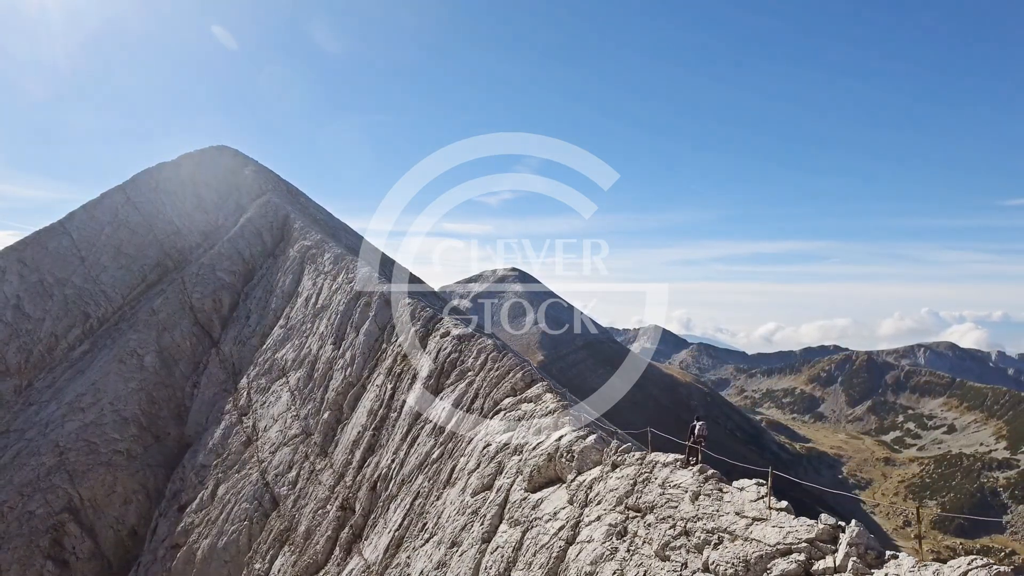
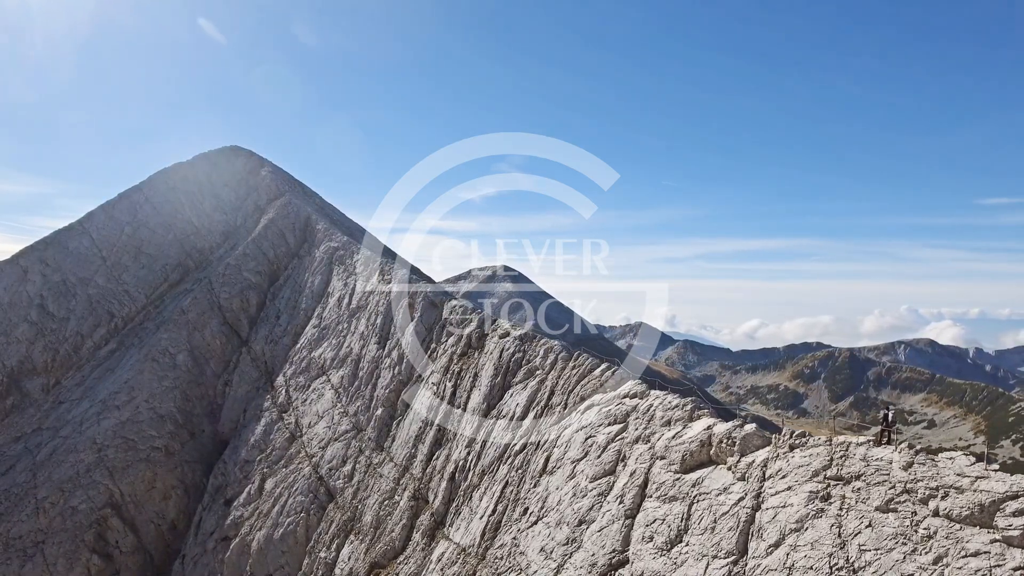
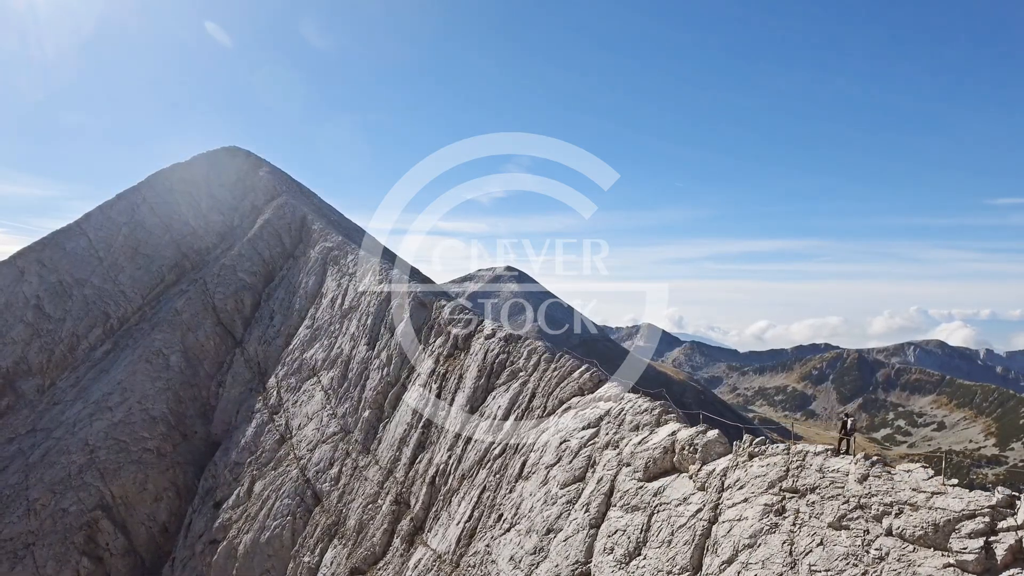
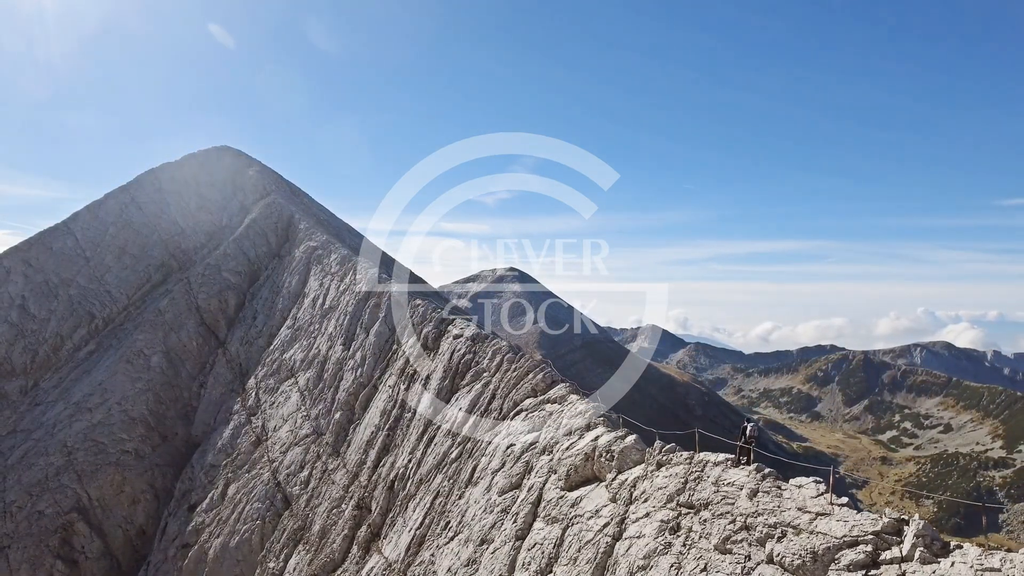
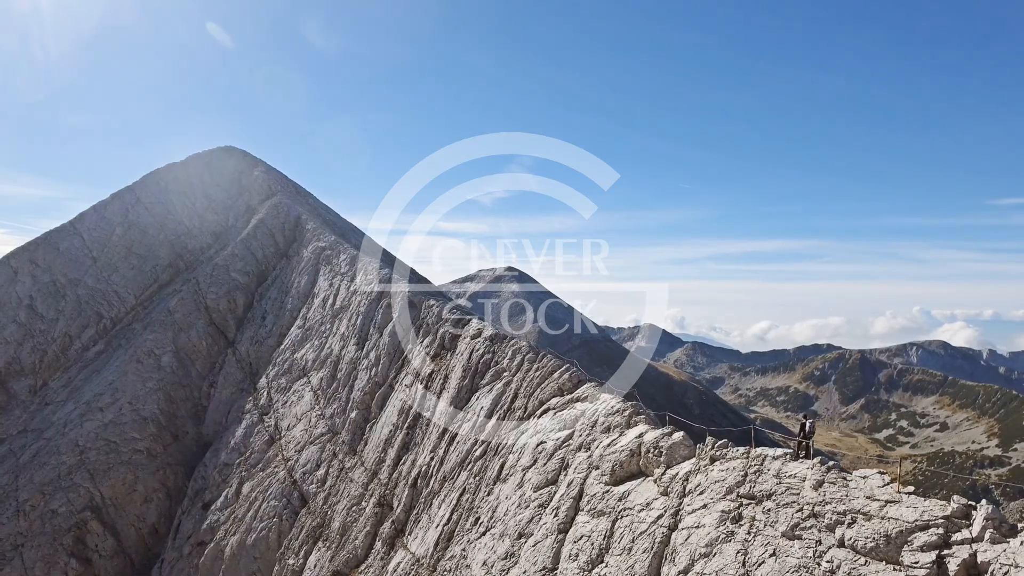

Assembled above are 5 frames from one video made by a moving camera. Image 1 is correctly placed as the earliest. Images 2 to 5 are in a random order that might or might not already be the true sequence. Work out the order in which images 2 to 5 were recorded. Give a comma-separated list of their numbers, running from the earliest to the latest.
4, 5, 3, 2
